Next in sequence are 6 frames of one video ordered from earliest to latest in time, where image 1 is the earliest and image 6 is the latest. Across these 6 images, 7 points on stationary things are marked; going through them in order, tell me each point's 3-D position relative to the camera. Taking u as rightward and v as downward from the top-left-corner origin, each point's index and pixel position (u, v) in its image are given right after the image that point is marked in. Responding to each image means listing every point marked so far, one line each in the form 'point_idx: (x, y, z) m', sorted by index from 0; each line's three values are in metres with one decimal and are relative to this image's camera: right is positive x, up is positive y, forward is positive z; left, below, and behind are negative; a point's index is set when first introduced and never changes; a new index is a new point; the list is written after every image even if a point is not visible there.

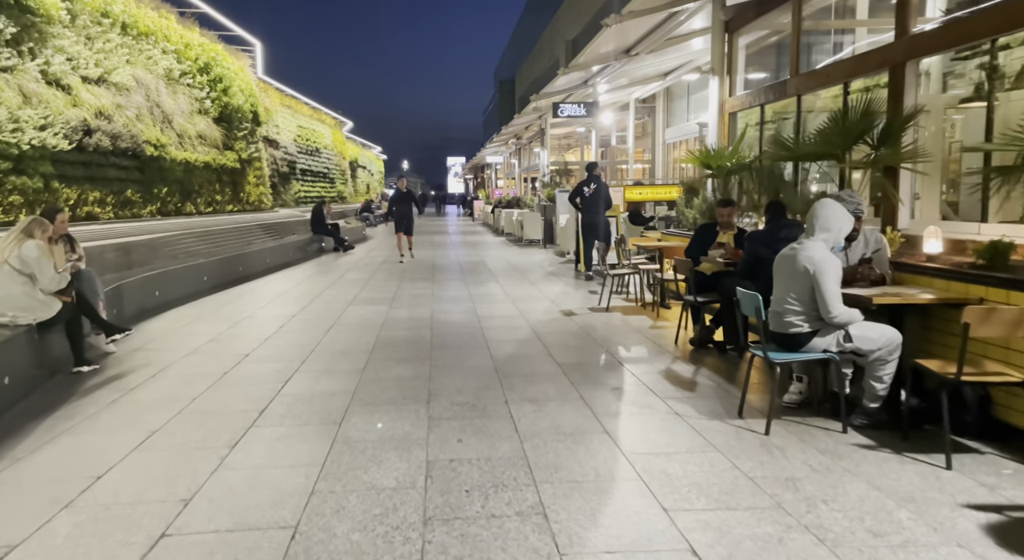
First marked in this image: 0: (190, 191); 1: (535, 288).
0: (-7.0, +1.9, +13.8) m
1: (+0.3, -0.1, +9.5) m
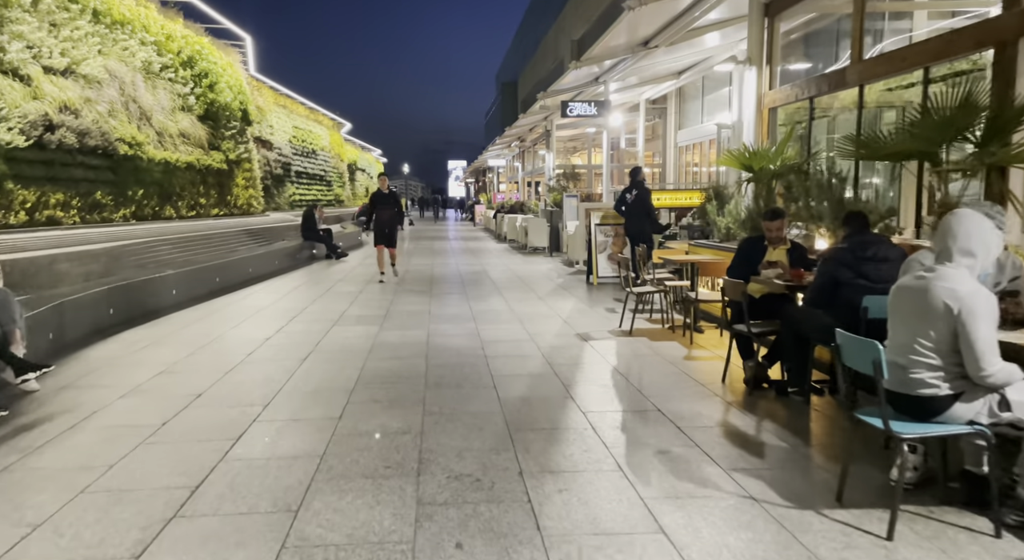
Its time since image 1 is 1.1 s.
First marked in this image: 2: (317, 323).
0: (-6.9, +1.7, +12.8) m
1: (+0.4, -0.3, +8.5) m
2: (-2.2, -0.5, +7.1) m
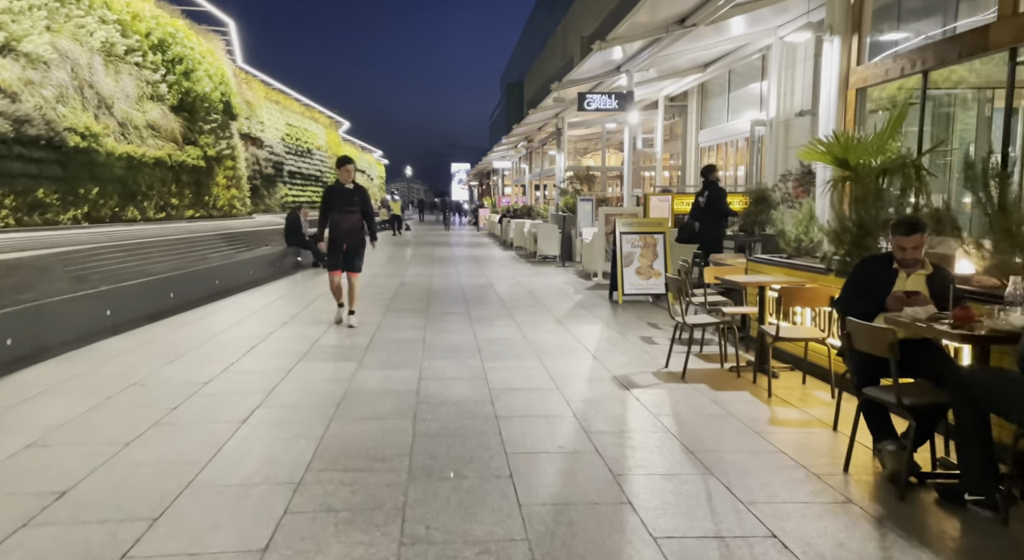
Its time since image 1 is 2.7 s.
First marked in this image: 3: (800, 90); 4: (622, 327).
0: (-6.8, +1.6, +11.3) m
1: (+0.6, -0.6, +6.9) m
2: (-2.1, -0.7, +5.6) m
3: (+5.5, +3.6, +12.0) m
4: (+1.2, -0.5, +7.1) m
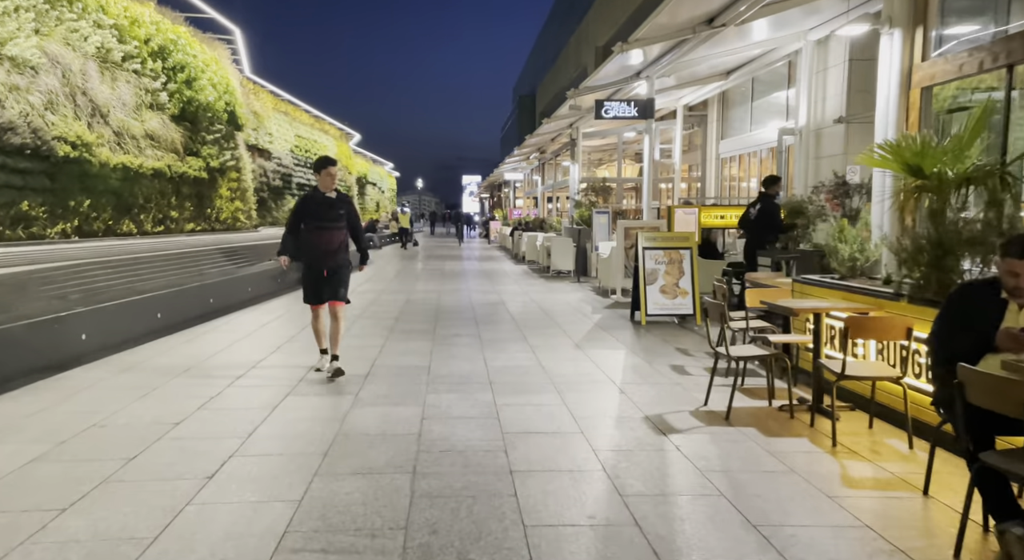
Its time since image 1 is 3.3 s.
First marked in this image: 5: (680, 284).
0: (-6.5, +1.3, +10.8) m
1: (+0.7, -0.8, +6.3) m
2: (-1.9, -0.9, +5.0) m
3: (+5.7, +3.3, +11.3) m
4: (+1.4, -0.8, +6.5) m
5: (+2.2, -0.1, +8.4) m
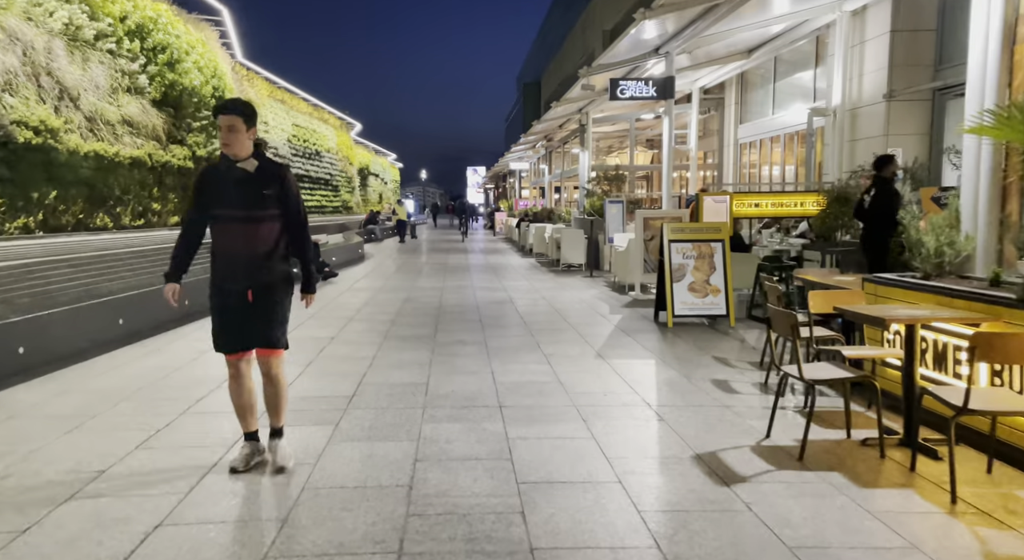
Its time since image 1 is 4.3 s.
0: (-6.4, +1.3, +10.0) m
1: (+0.8, -0.8, +5.4) m
2: (-1.8, -0.9, +4.1) m
3: (+5.9, +3.4, +10.3) m
4: (+1.5, -0.7, +5.6) m
5: (+2.4, 0.0, +7.5) m
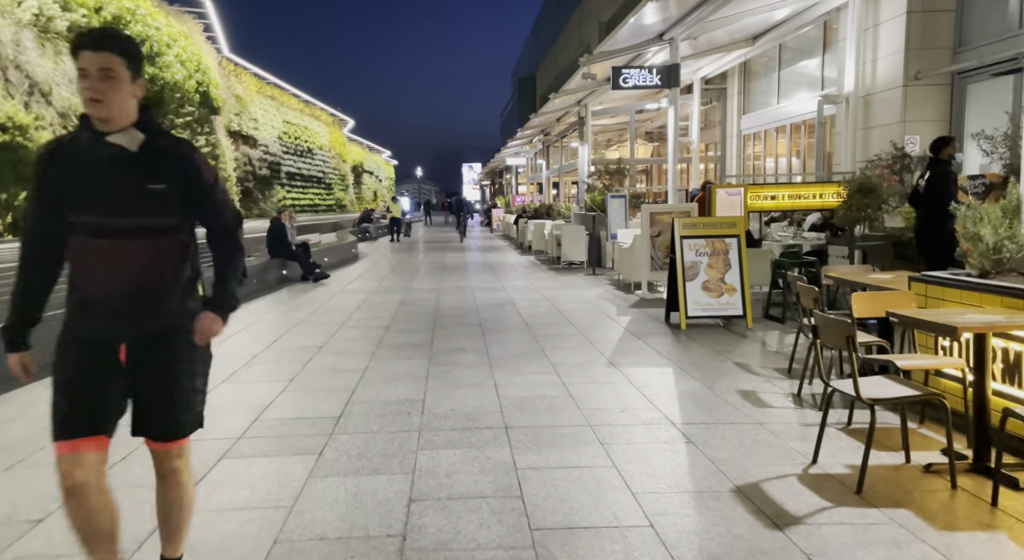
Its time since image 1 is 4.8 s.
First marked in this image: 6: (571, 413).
0: (-6.4, +1.2, +9.4) m
1: (+0.9, -0.8, +4.9) m
2: (-1.8, -0.9, +3.6) m
3: (+5.8, +3.5, +9.8) m
4: (+1.5, -0.7, +5.1) m
5: (+2.4, 0.0, +7.0) m
6: (+0.4, -0.9, +4.1) m
